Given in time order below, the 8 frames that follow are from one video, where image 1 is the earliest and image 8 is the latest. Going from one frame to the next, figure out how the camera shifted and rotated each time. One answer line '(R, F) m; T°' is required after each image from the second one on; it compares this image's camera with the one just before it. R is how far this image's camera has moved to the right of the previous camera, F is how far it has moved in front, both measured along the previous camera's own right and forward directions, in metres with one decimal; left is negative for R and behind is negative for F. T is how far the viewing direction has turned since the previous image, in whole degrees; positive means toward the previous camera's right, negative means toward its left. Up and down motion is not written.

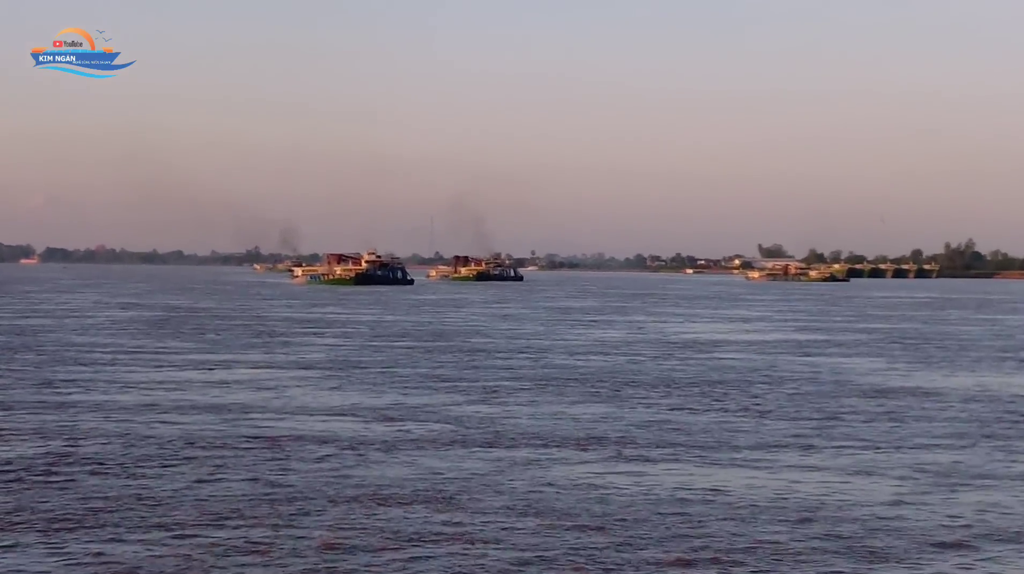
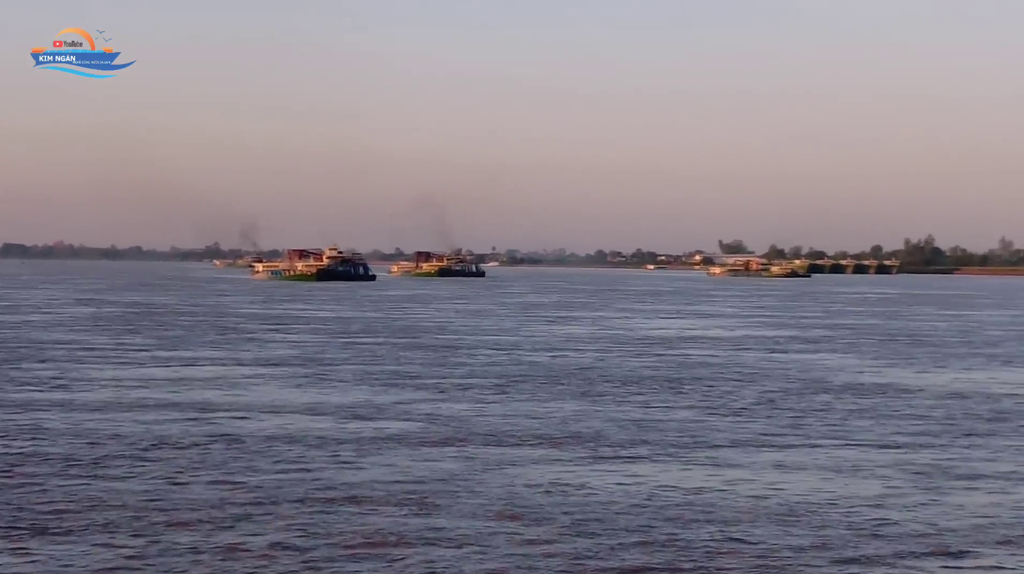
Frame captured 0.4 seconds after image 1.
(-0.1, +0.2) m; +1°
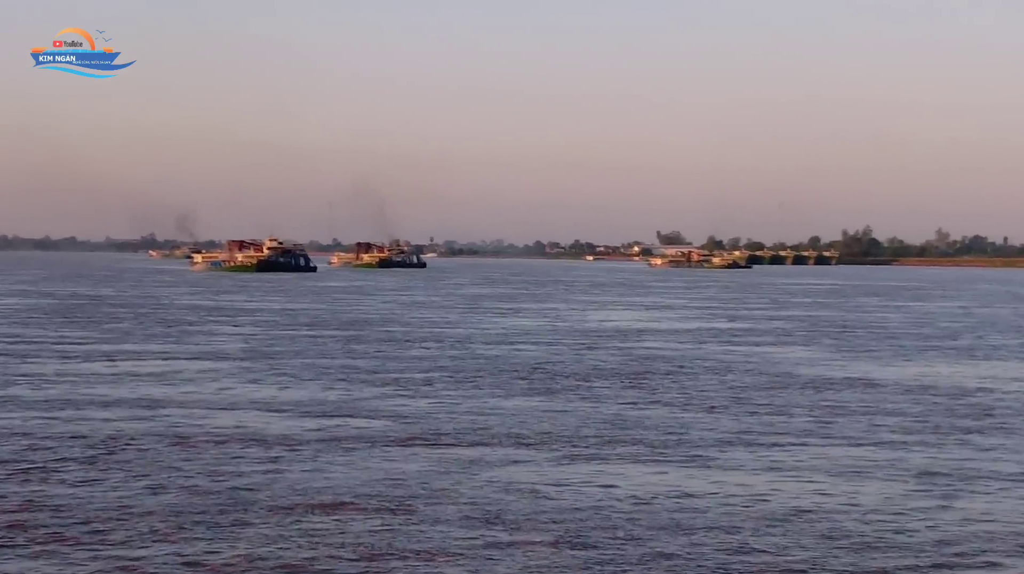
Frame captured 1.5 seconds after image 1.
(-0.2, +0.5) m; +2°
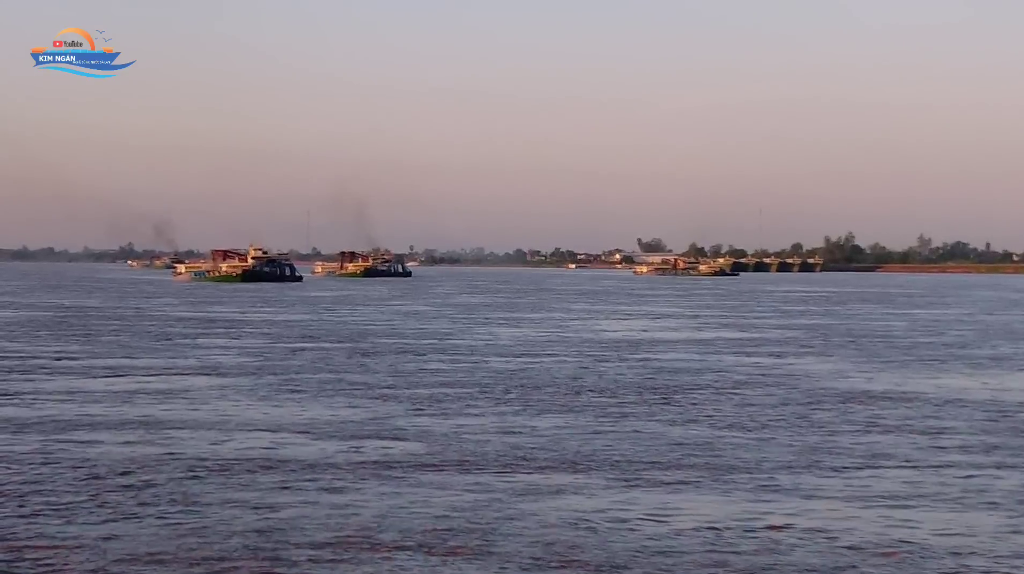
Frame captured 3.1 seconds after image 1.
(-0.4, +0.8) m; +1°
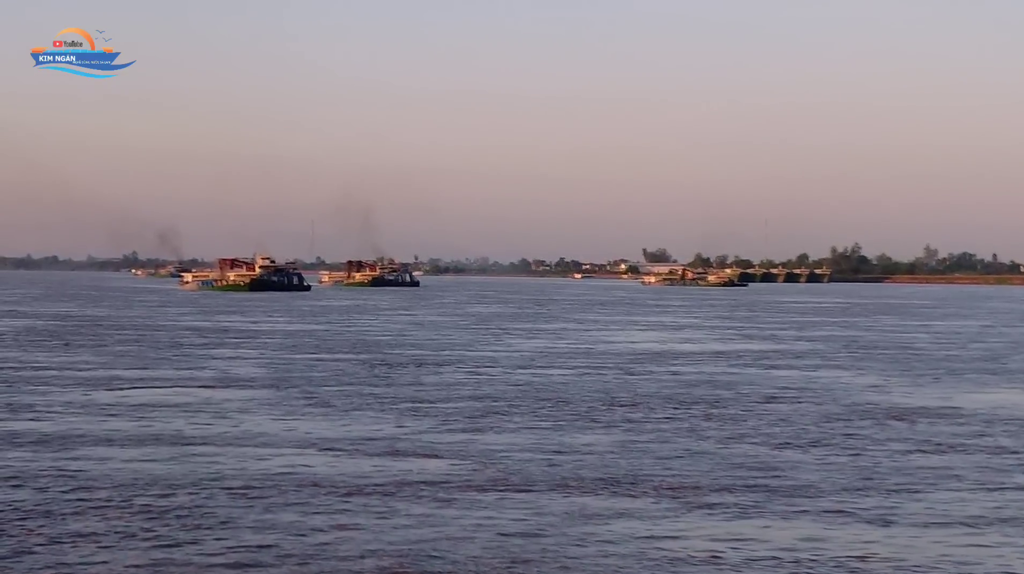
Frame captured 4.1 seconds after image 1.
(-0.2, +0.5) m; 0°
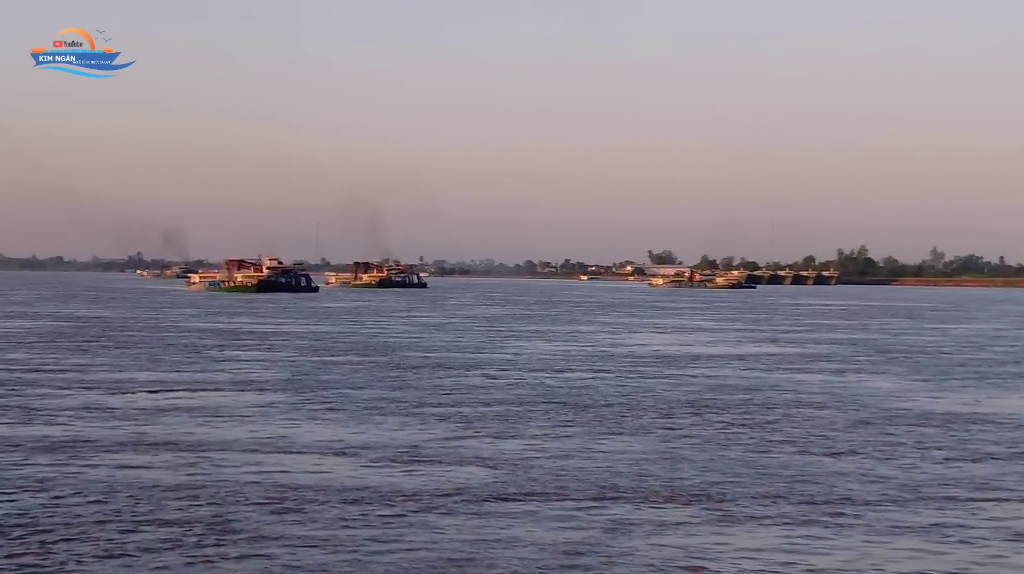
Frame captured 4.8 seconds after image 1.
(-0.1, +0.3) m; 0°
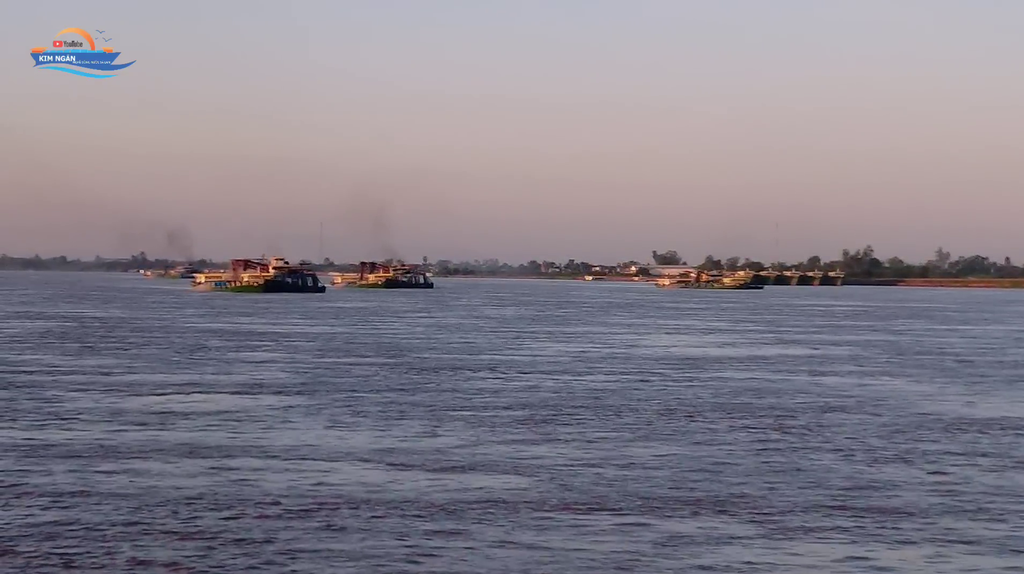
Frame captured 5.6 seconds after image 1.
(-0.2, +0.4) m; 0°
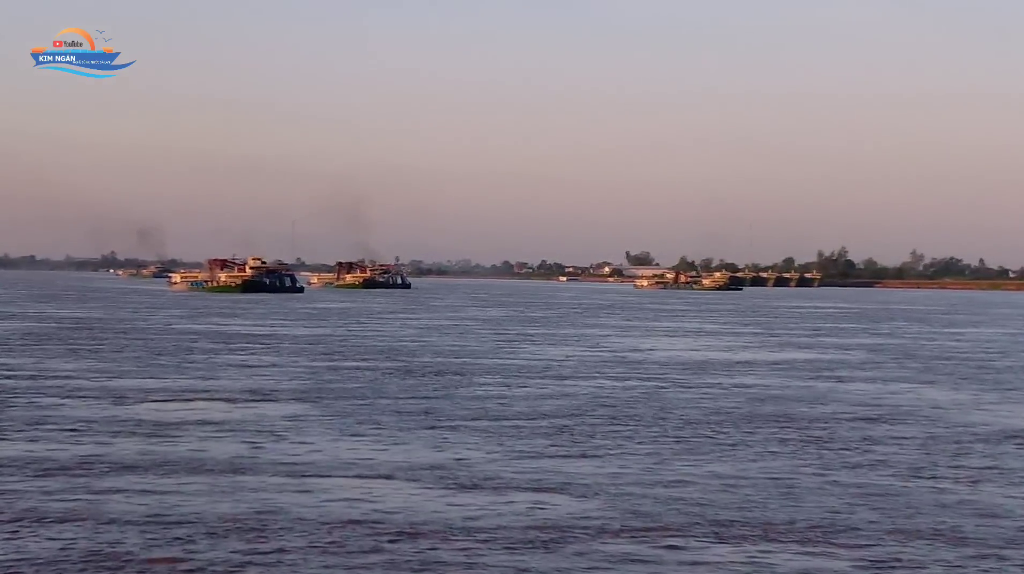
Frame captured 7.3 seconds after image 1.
(-0.3, +0.8) m; +1°
